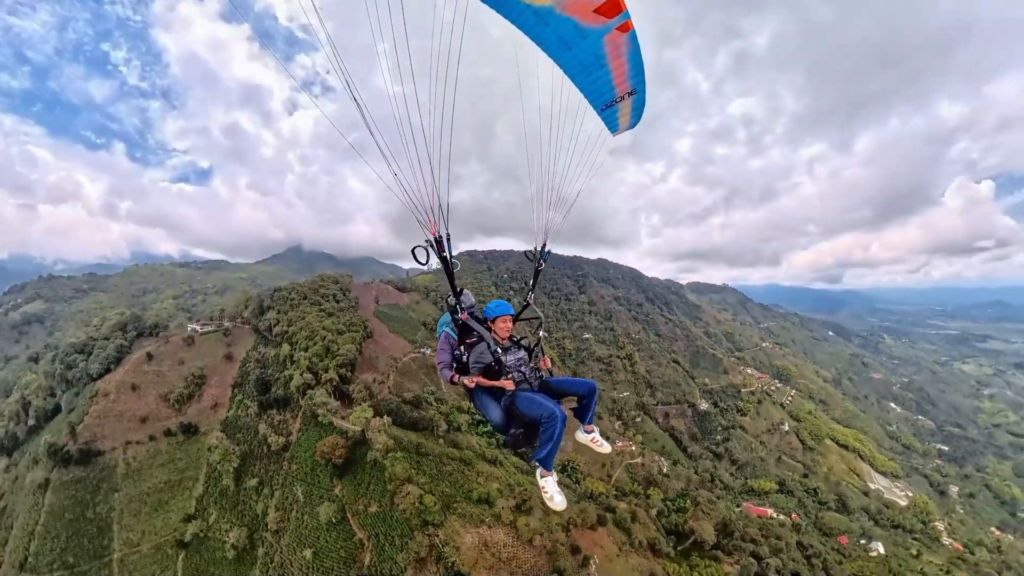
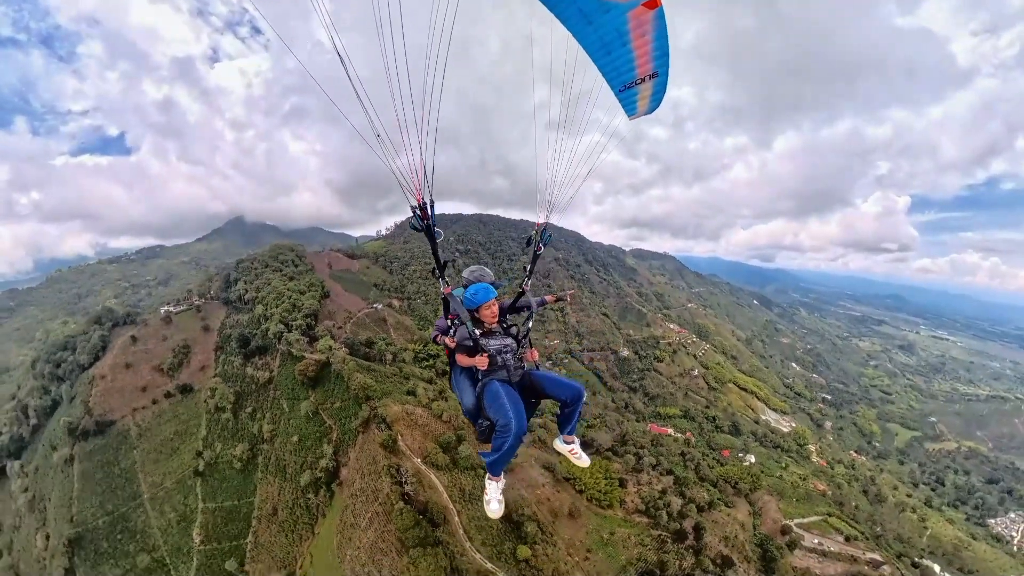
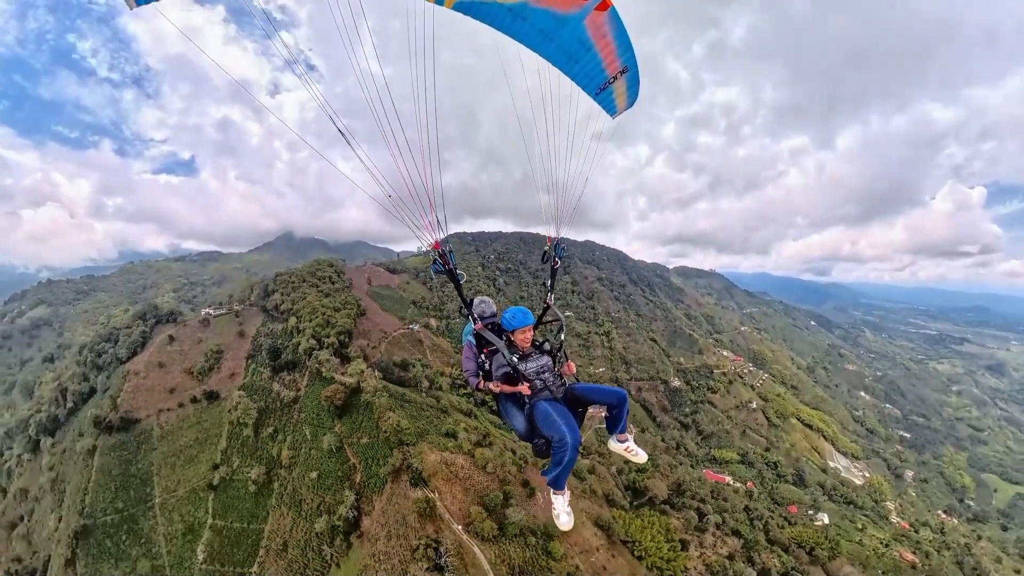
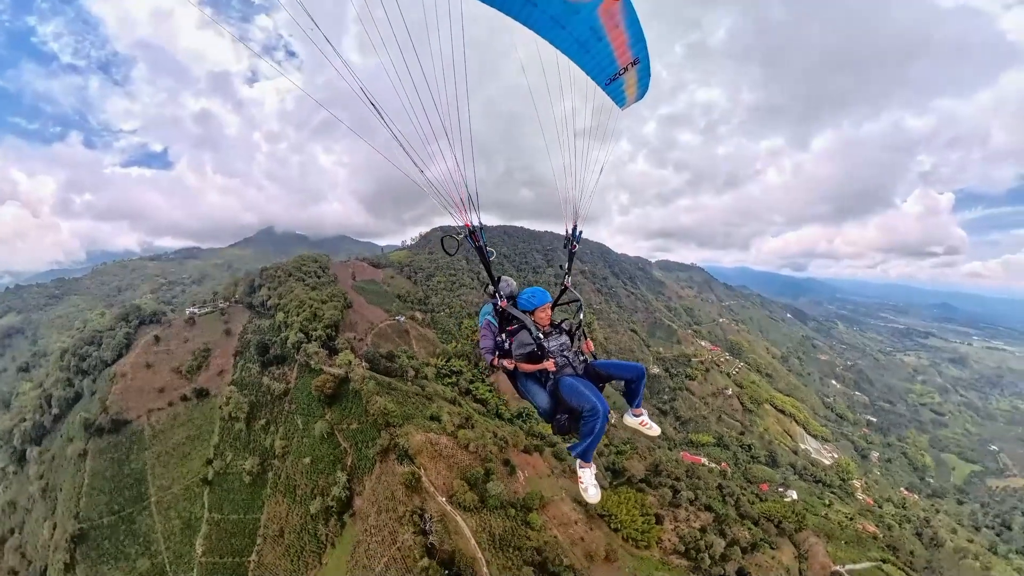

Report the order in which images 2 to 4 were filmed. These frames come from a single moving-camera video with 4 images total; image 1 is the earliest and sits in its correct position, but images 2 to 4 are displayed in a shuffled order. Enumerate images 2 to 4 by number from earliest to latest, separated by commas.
3, 4, 2
